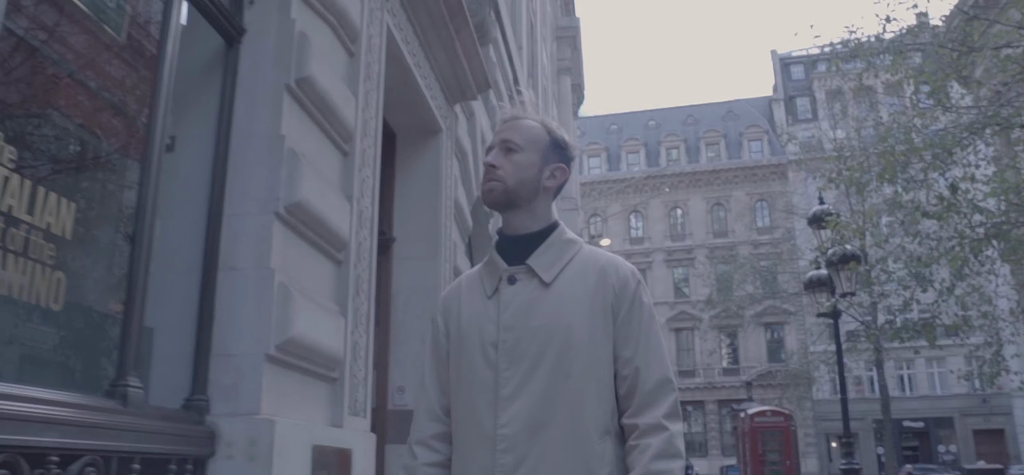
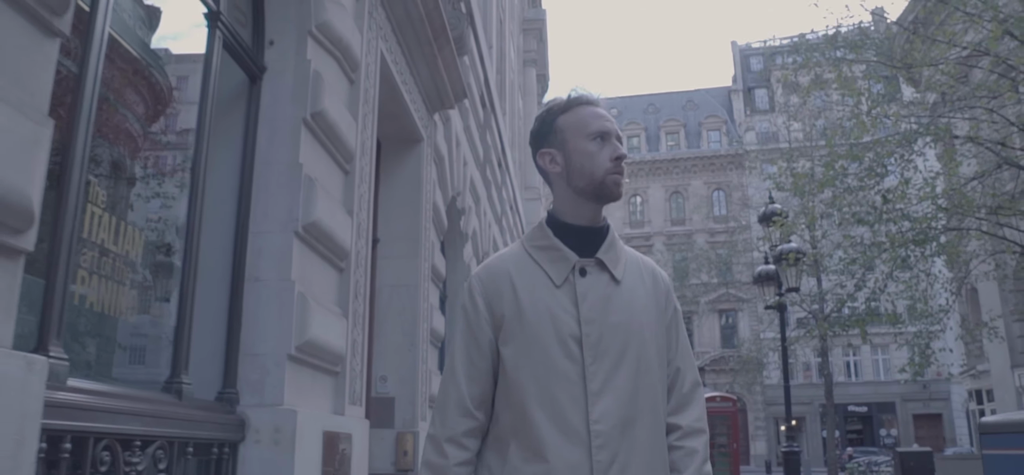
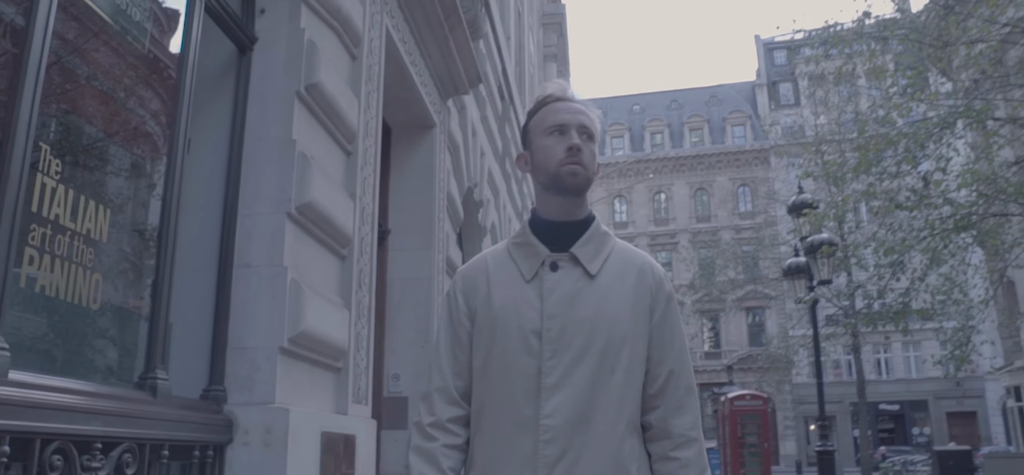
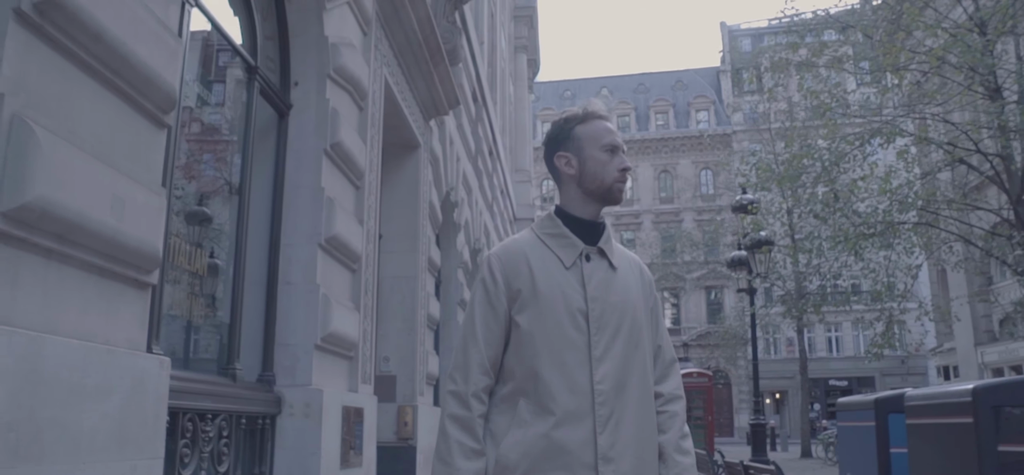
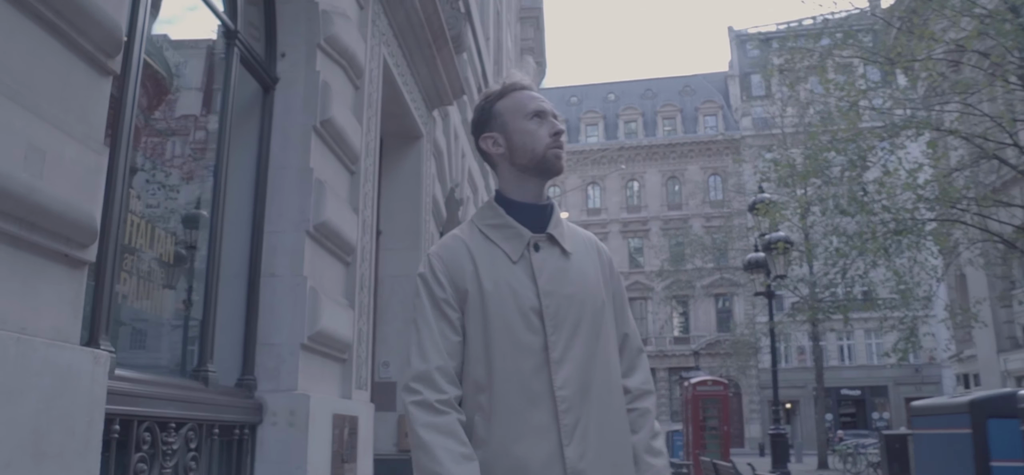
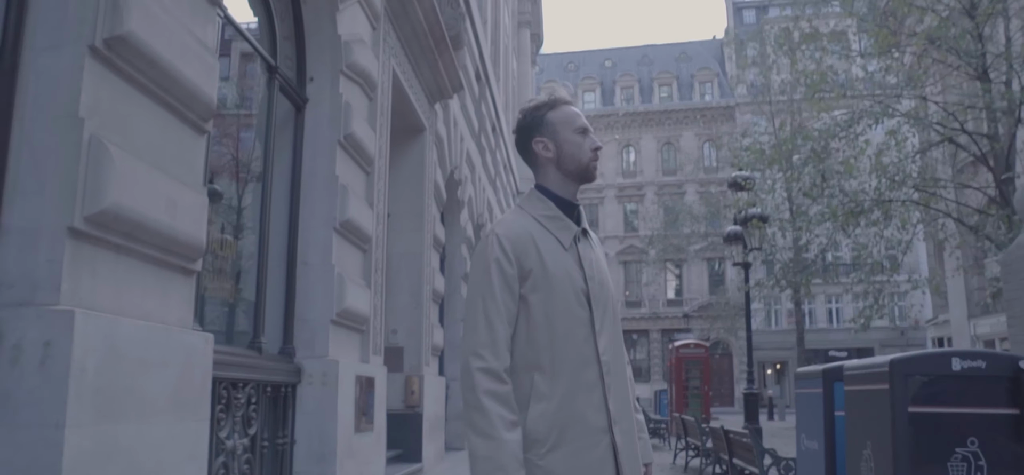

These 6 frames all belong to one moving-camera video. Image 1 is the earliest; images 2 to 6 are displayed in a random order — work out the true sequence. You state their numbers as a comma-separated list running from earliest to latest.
3, 2, 5, 4, 6
